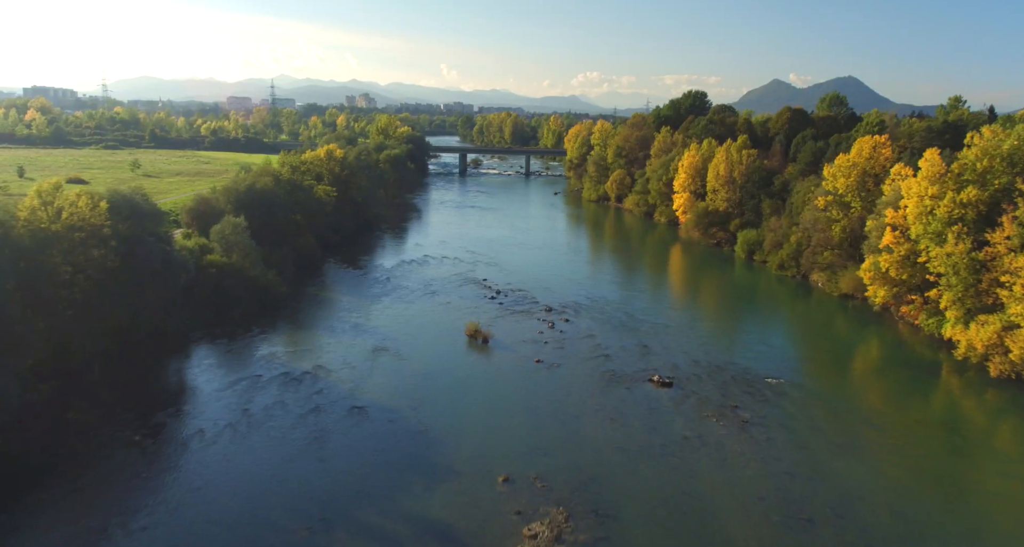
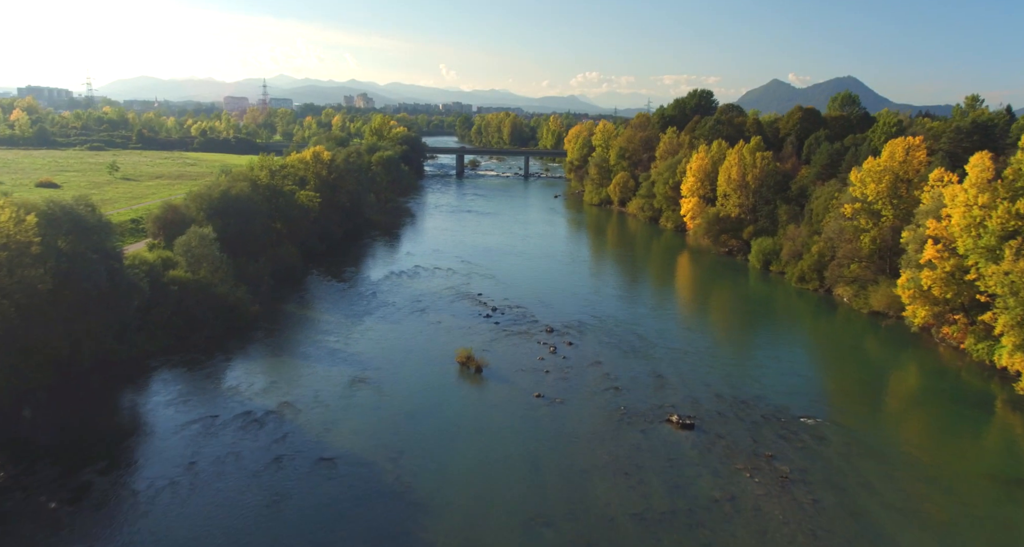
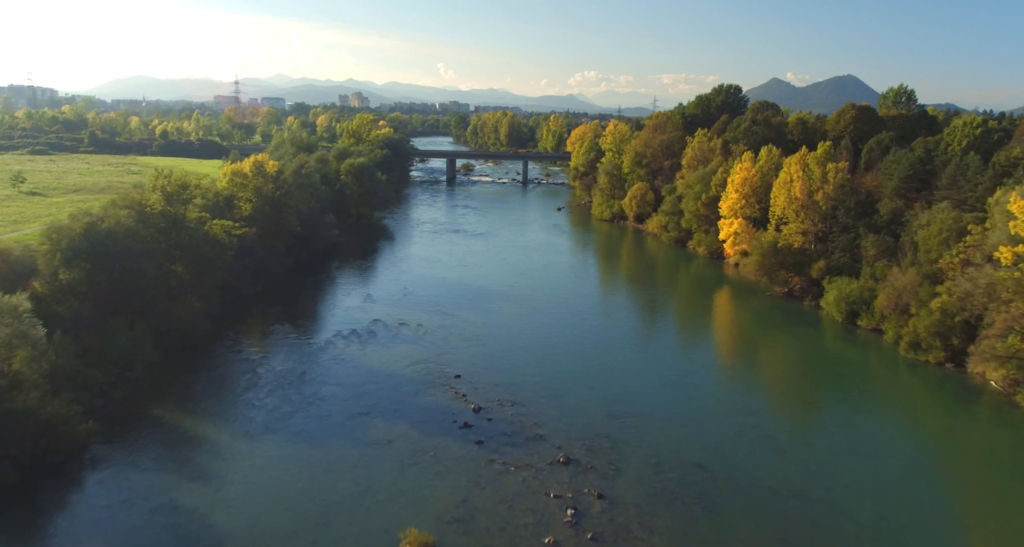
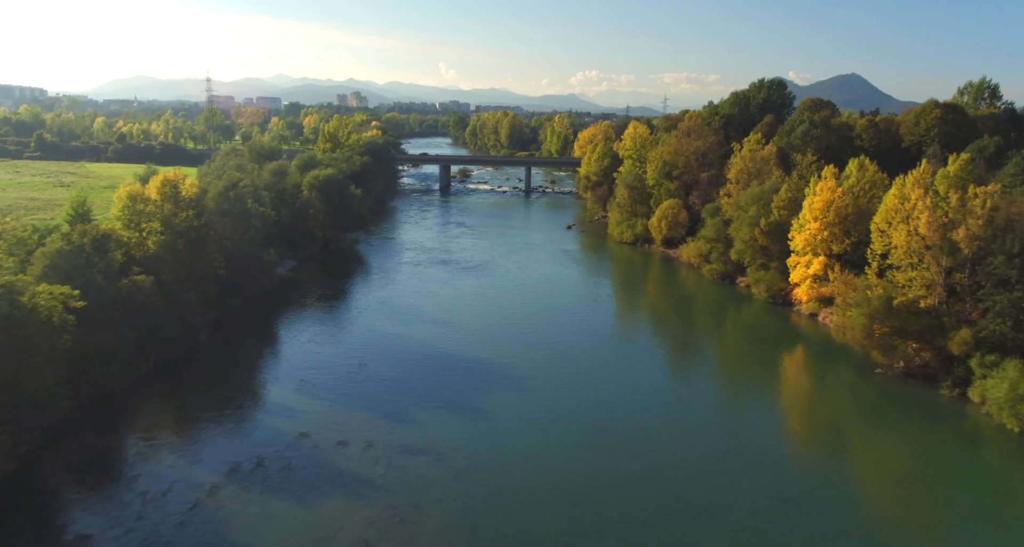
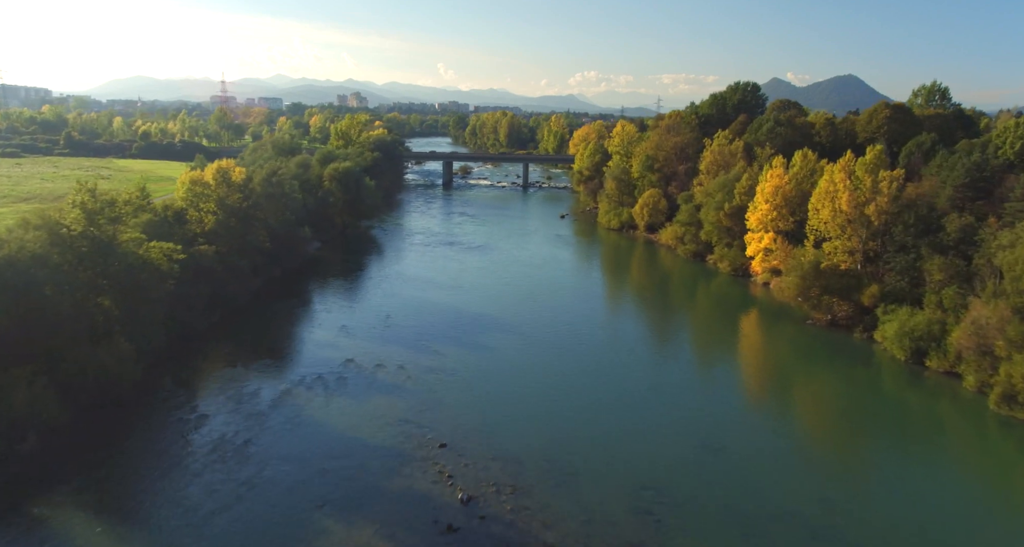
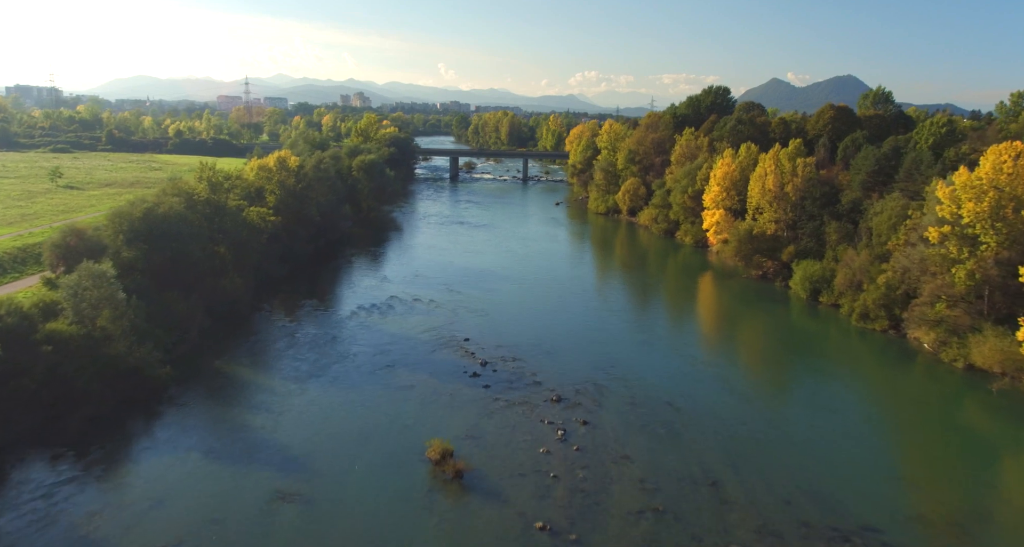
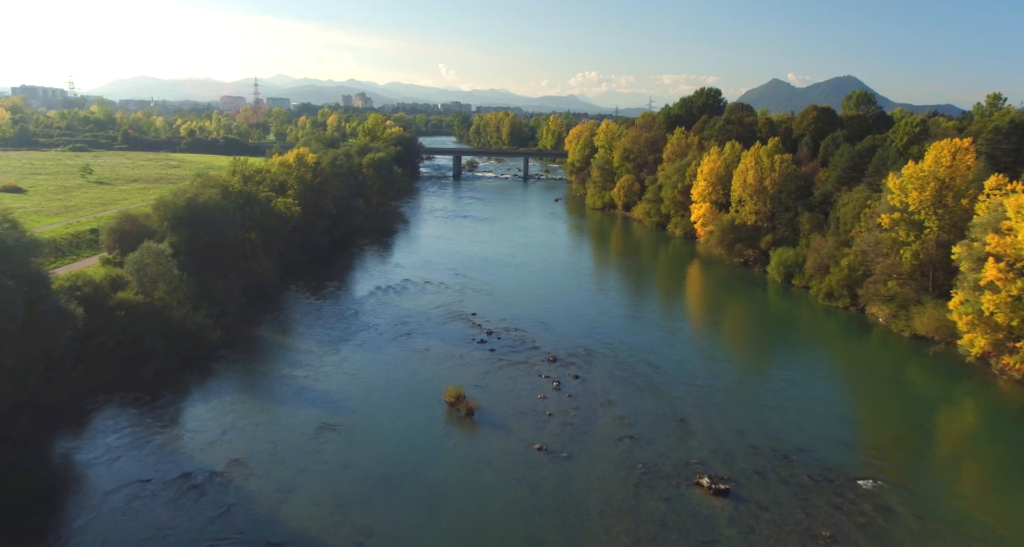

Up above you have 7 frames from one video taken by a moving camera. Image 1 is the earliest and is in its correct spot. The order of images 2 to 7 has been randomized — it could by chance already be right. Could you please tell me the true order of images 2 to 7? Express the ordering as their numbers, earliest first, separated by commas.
2, 7, 6, 3, 5, 4
